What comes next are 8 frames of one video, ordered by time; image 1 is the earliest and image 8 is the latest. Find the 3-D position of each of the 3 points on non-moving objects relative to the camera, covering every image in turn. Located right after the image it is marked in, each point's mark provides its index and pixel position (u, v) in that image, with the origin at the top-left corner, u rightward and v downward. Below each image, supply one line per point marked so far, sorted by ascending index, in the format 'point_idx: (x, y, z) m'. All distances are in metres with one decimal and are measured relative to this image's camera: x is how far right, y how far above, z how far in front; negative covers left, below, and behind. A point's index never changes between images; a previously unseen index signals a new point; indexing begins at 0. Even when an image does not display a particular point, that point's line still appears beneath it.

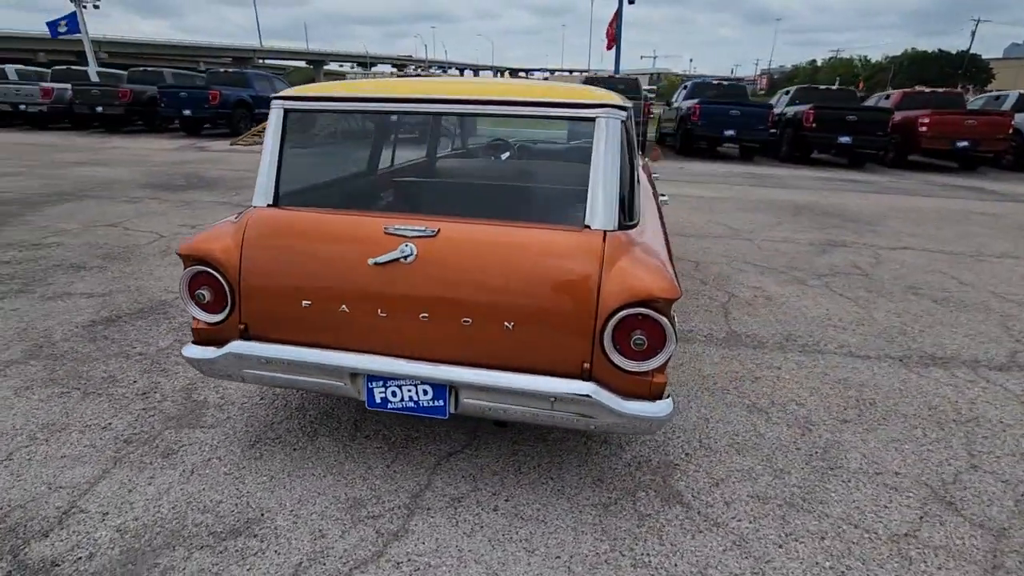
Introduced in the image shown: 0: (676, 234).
0: (+2.3, +0.7, +7.5) m
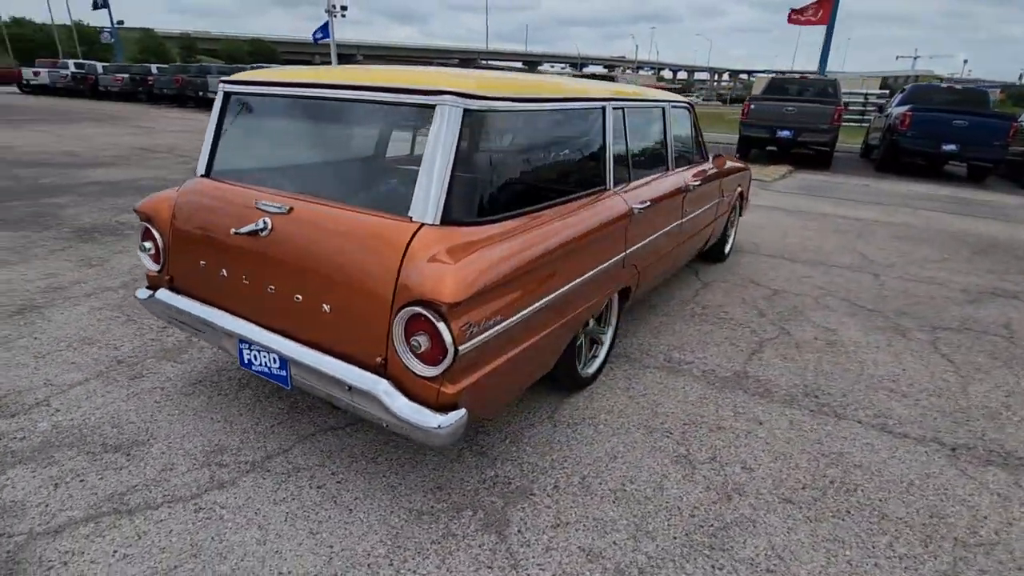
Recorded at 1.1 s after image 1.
0: (+3.2, +0.3, +6.4) m
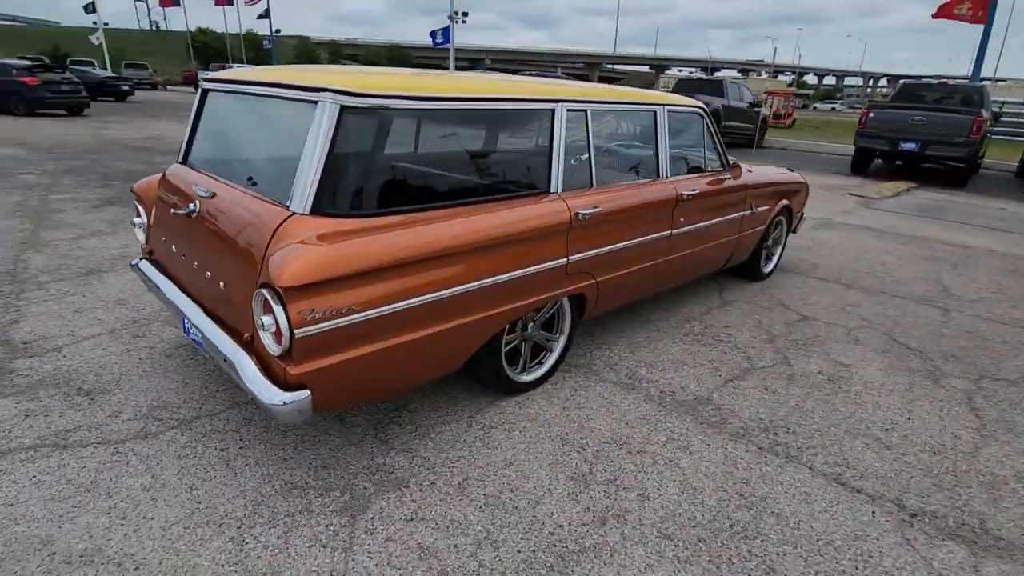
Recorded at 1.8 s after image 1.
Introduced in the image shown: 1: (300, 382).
0: (+3.4, 0.0, +5.8) m
1: (-0.9, -0.4, +2.2) m
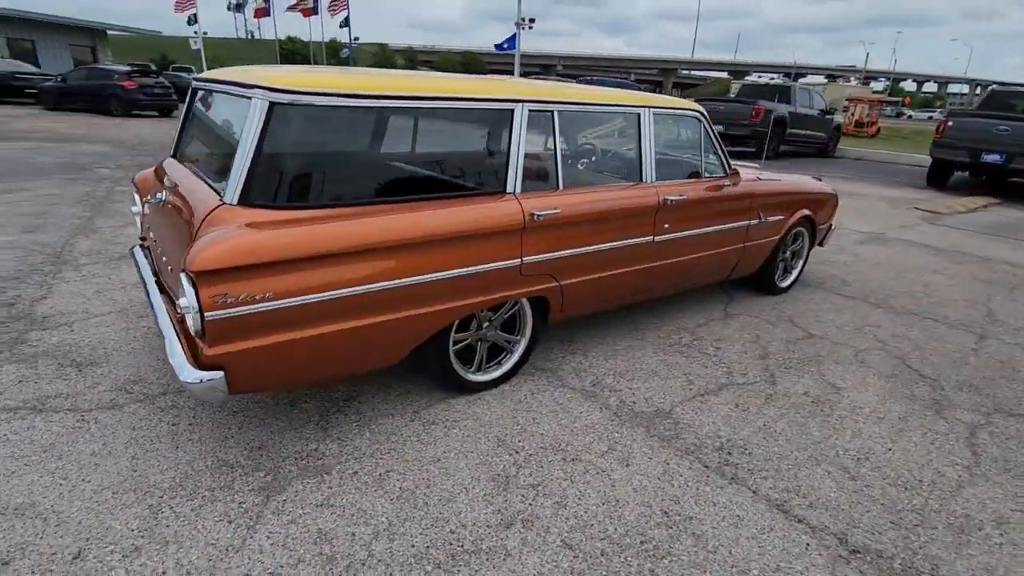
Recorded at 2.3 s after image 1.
0: (+3.4, -0.1, +5.4) m
1: (-1.3, -0.3, +2.3) m
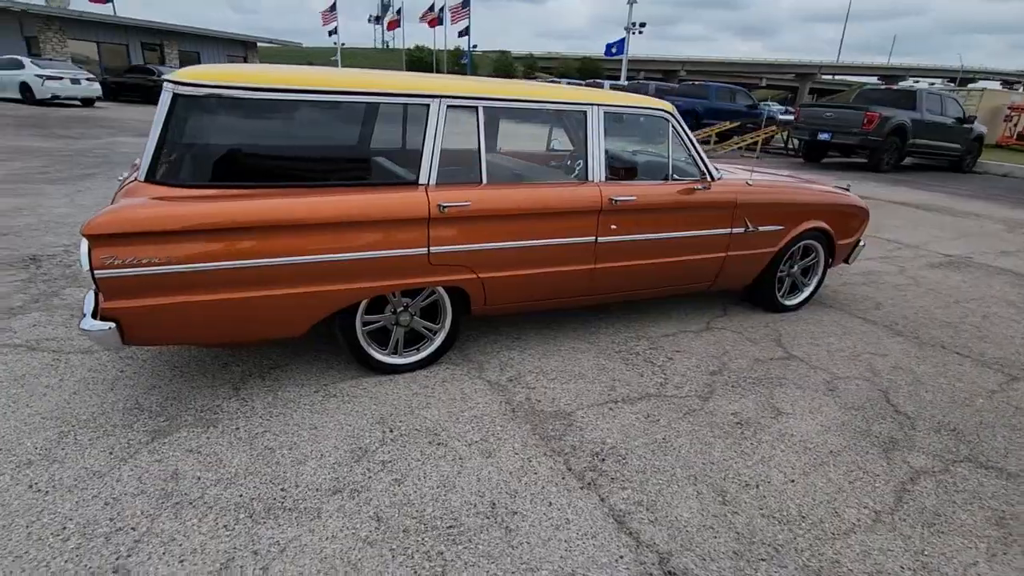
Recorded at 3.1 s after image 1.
0: (+3.2, -0.4, +4.8) m
1: (-2.0, -0.1, +2.7) m
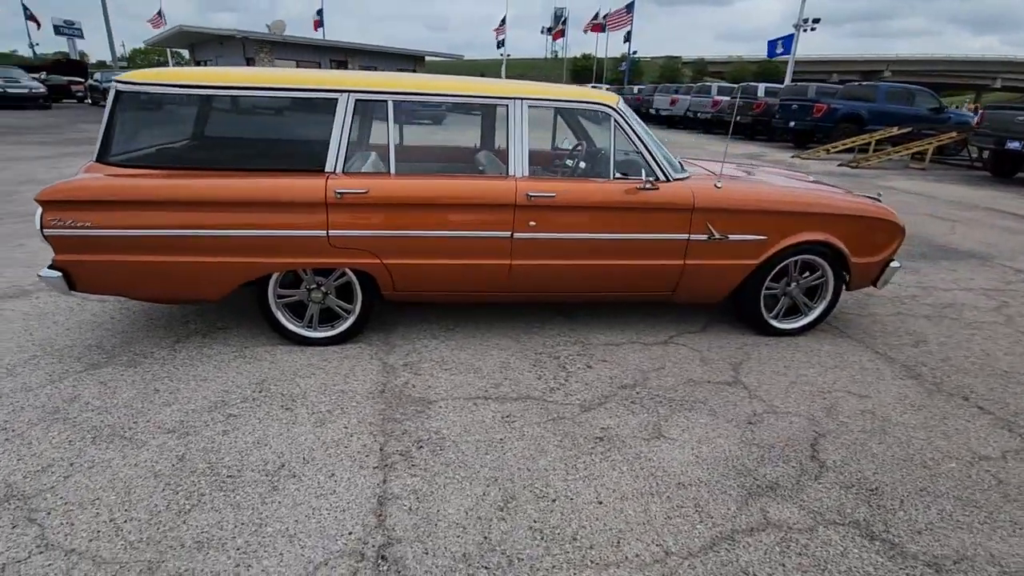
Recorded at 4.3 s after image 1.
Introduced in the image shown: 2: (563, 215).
0: (+2.8, -0.6, +3.9) m
1: (-2.8, +0.1, +3.4) m
2: (+0.4, +0.5, +3.8) m
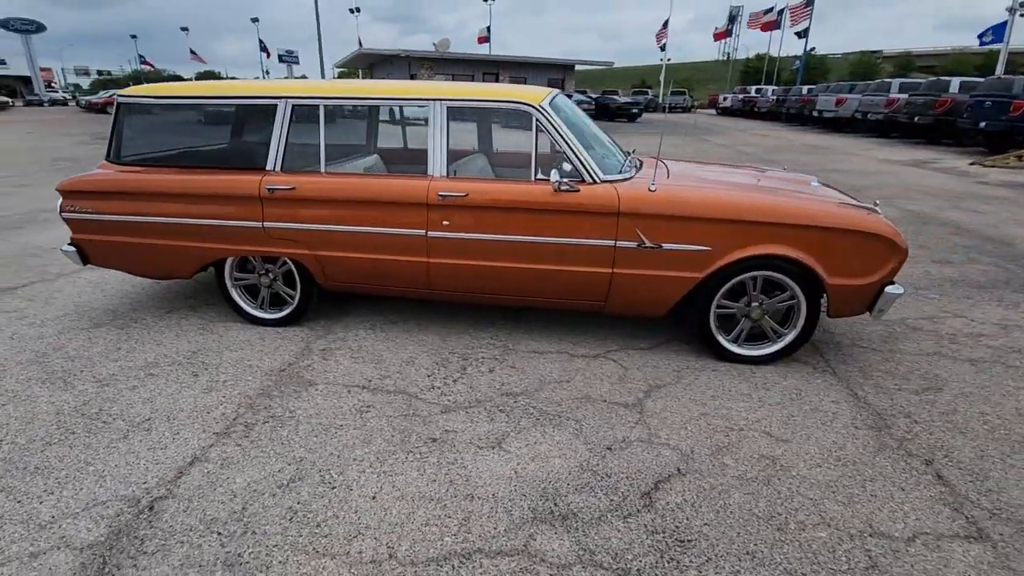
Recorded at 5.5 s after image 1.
0: (+2.1, -0.7, +3.2) m
1: (-3.4, +0.3, +4.2) m
2: (-0.2, +0.5, +3.7) m
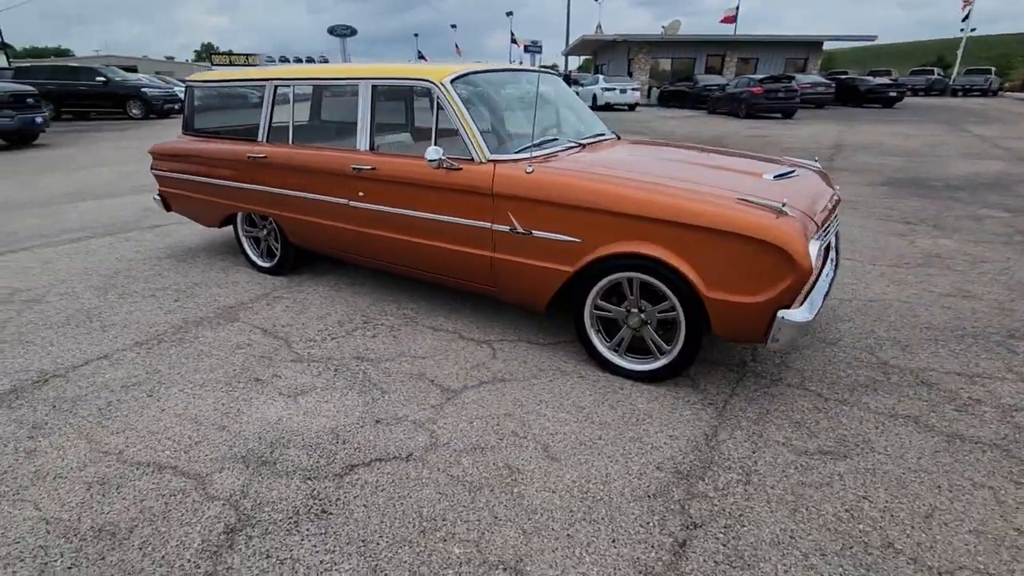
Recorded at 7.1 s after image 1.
0: (+0.8, -0.8, +2.6) m
1: (-3.6, +1.0, +5.6) m
2: (-0.9, +0.7, +3.9) m
